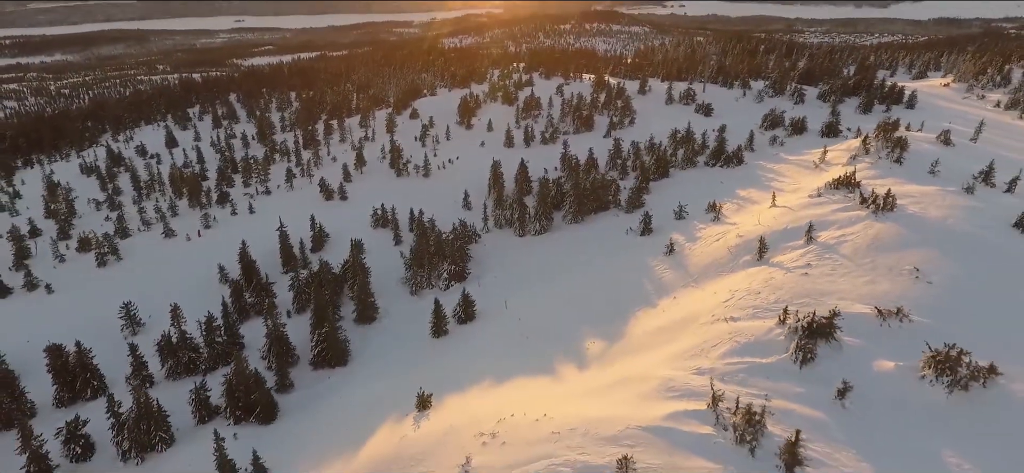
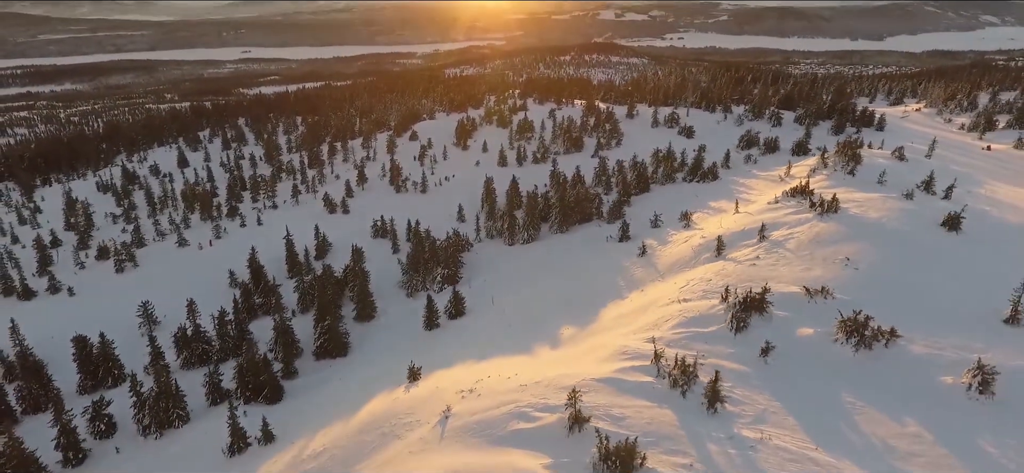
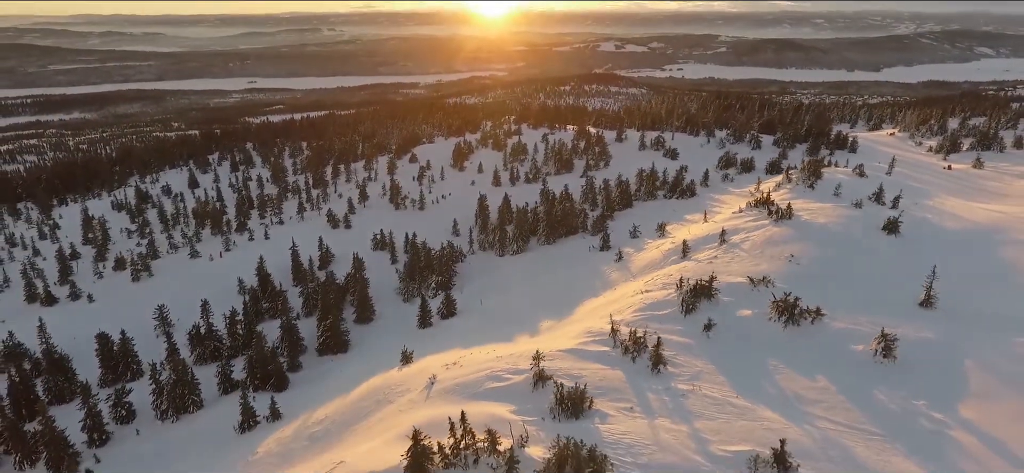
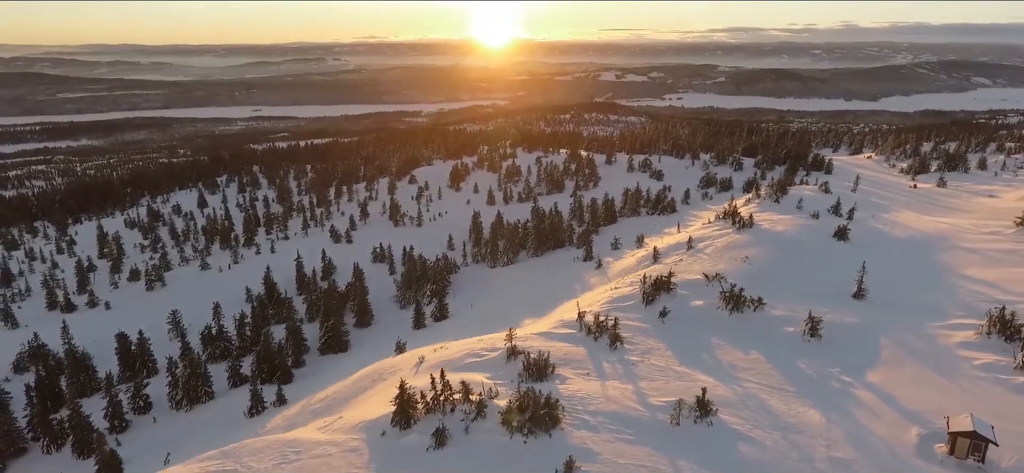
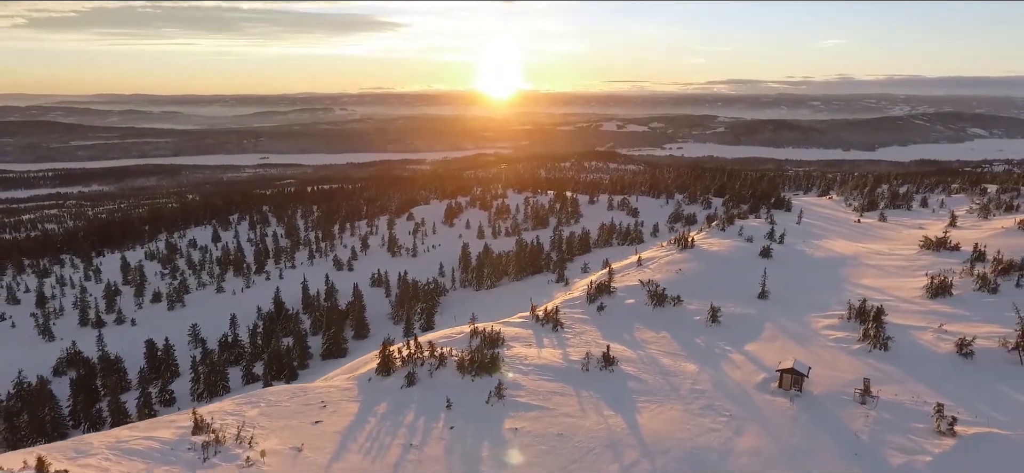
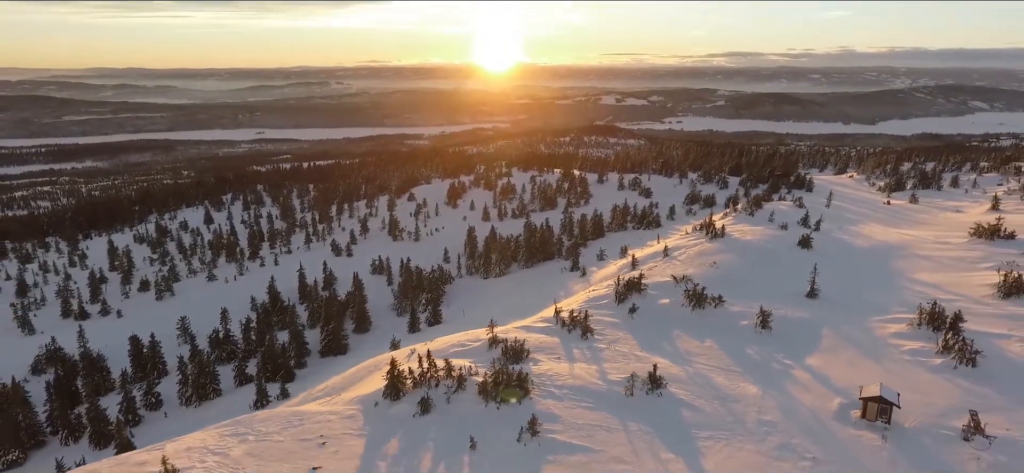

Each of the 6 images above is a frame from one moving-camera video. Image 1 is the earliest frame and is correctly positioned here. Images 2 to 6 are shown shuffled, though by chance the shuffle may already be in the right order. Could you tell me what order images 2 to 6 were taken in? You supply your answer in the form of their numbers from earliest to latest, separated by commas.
2, 3, 4, 6, 5
